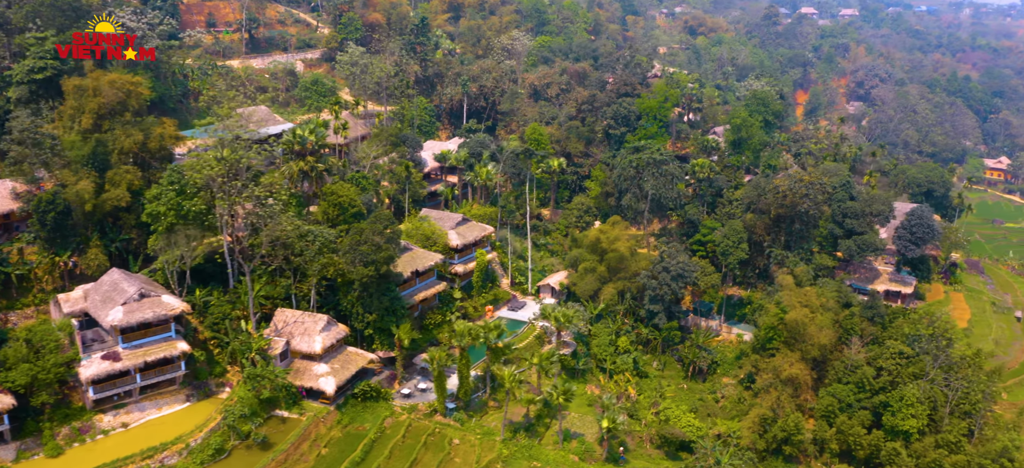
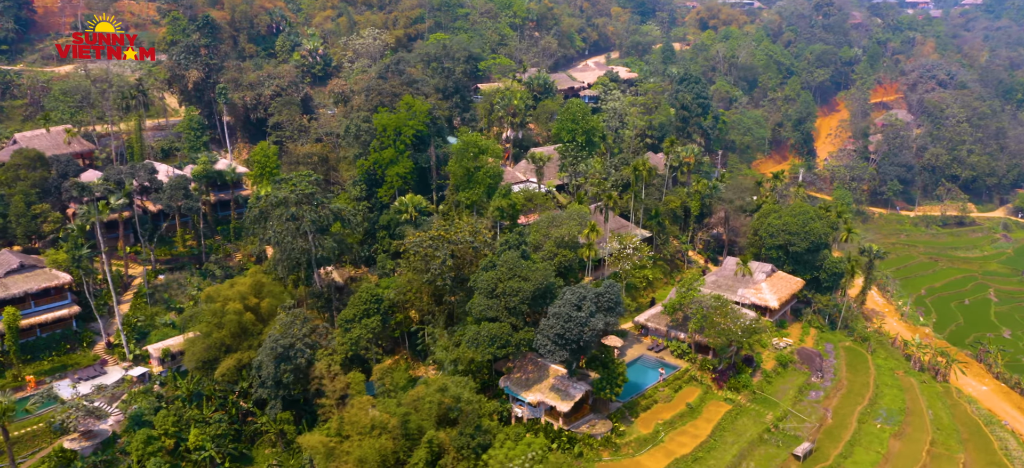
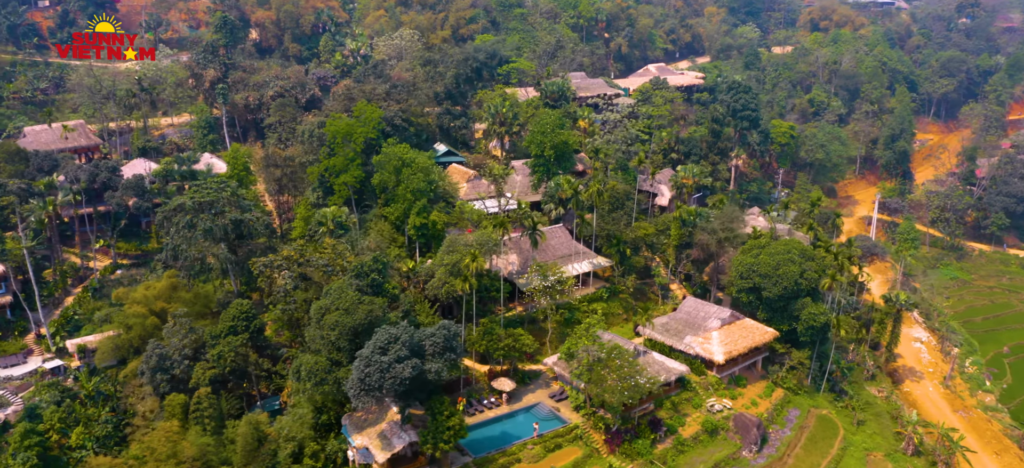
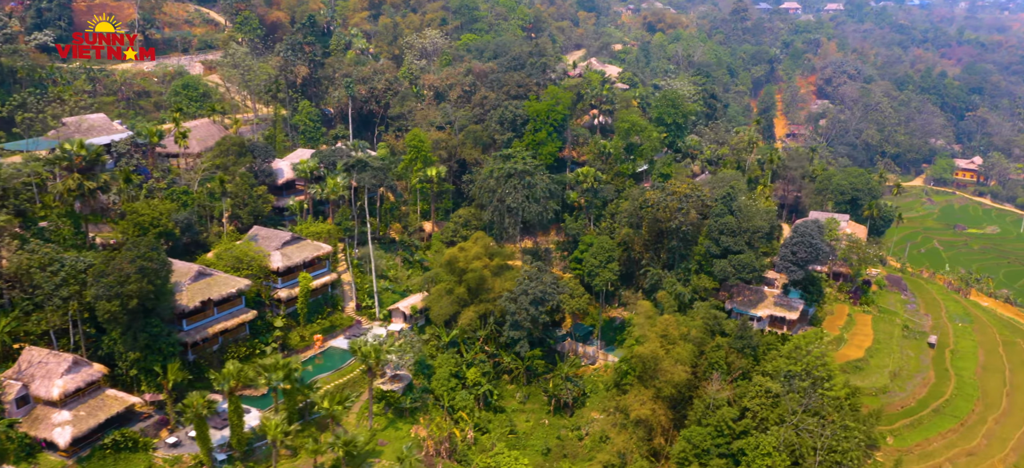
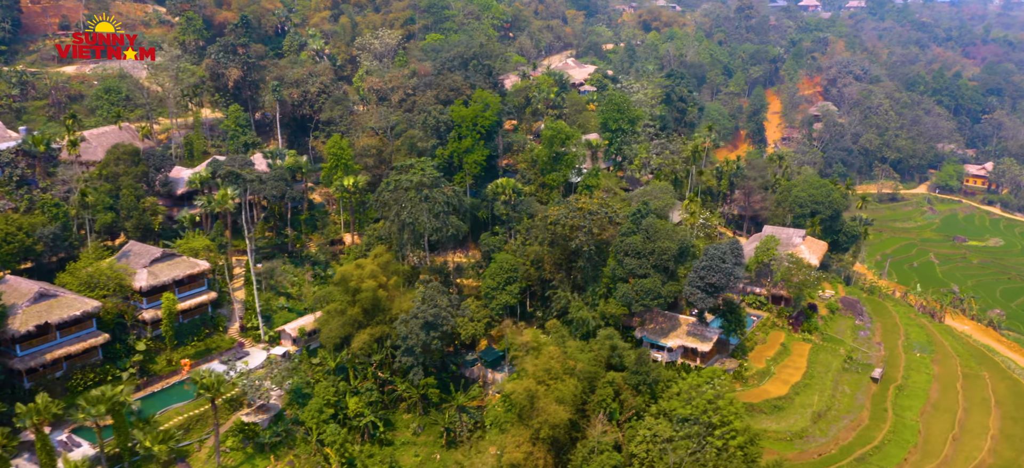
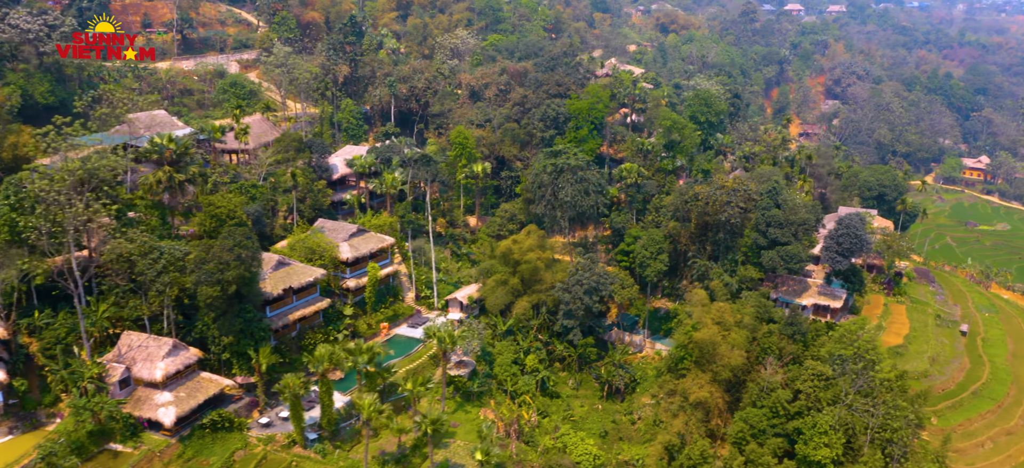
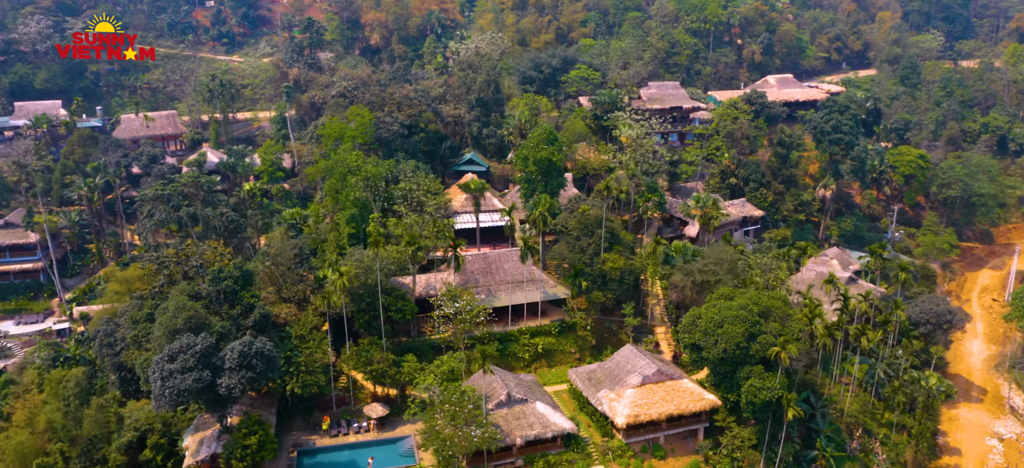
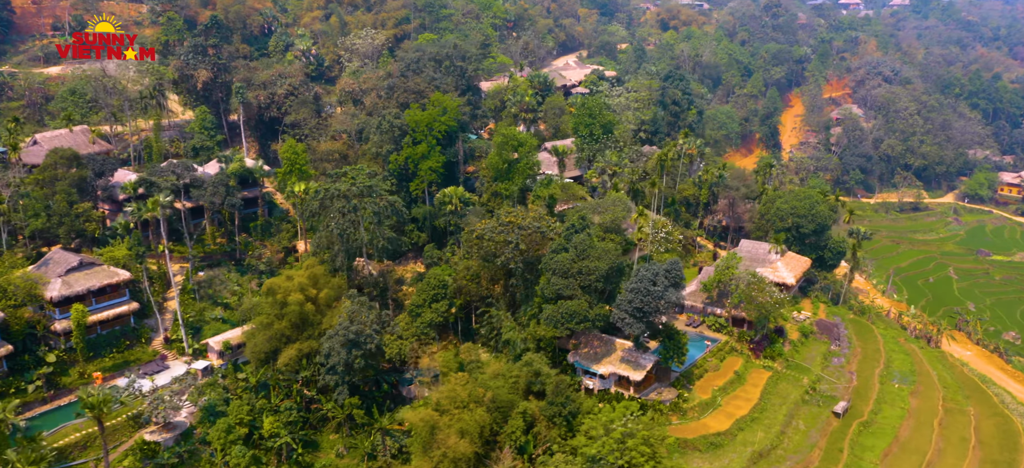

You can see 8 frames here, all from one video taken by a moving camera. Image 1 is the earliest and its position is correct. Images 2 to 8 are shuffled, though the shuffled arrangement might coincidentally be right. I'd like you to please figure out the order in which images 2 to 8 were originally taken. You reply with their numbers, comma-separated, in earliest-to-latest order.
6, 4, 5, 8, 2, 3, 7
